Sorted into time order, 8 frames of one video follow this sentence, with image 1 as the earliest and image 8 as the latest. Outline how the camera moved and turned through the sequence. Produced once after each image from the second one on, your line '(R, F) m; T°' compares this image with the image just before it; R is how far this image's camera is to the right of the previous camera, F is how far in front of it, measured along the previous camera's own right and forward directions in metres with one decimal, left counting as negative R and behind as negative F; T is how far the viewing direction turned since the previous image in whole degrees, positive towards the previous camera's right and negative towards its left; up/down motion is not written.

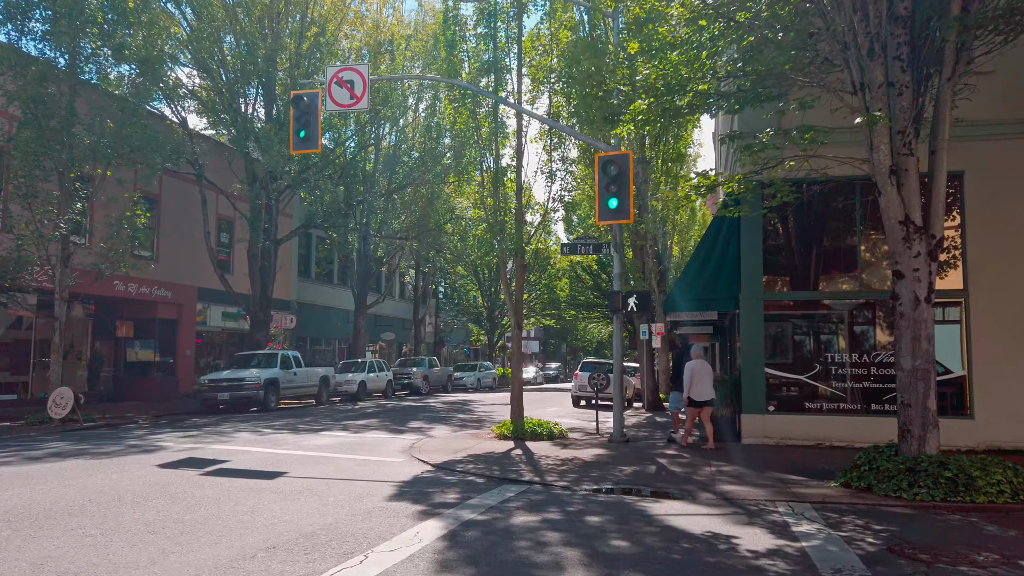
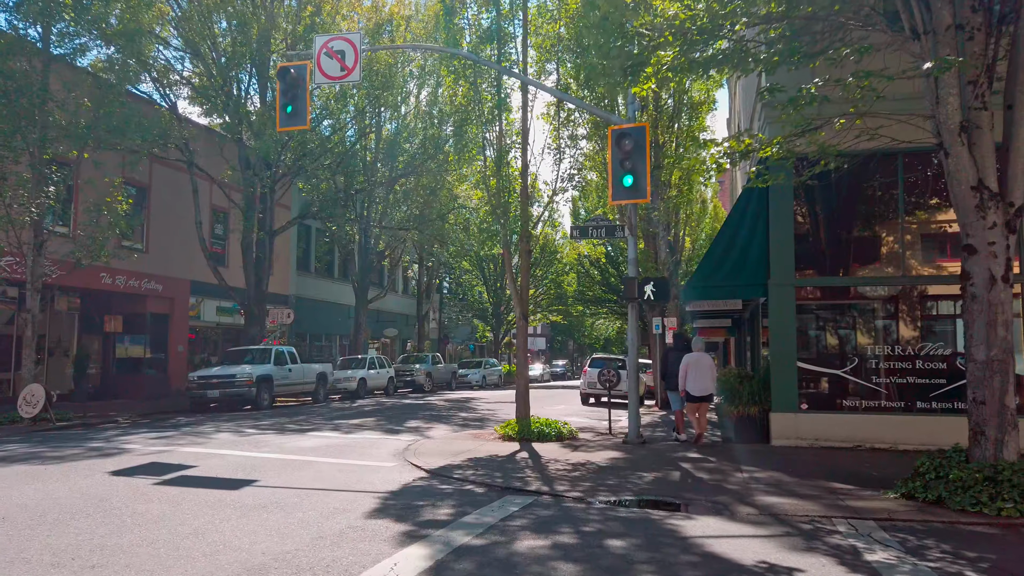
(0.0, +1.3) m; 0°
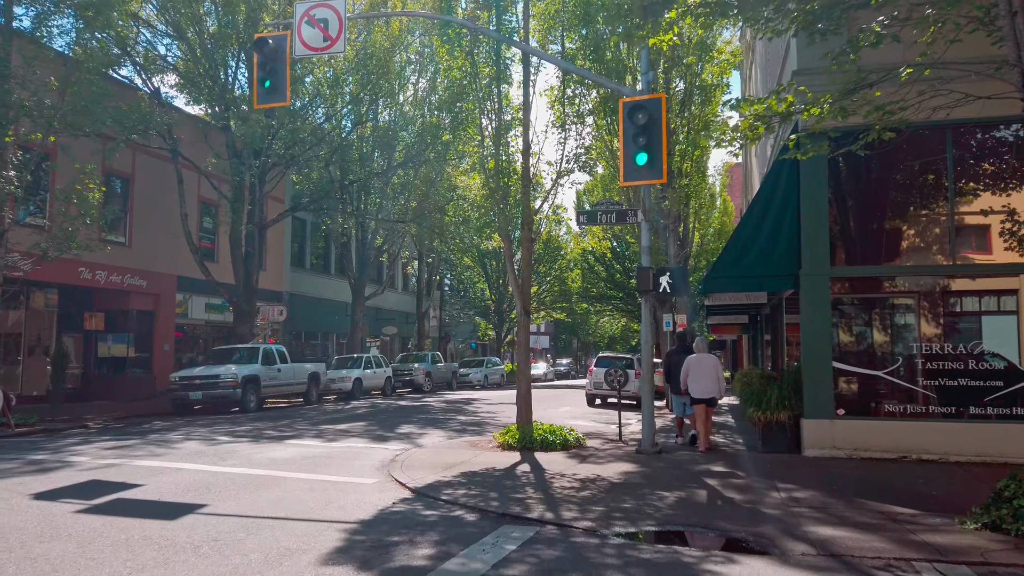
(+0.1, +1.3) m; 0°
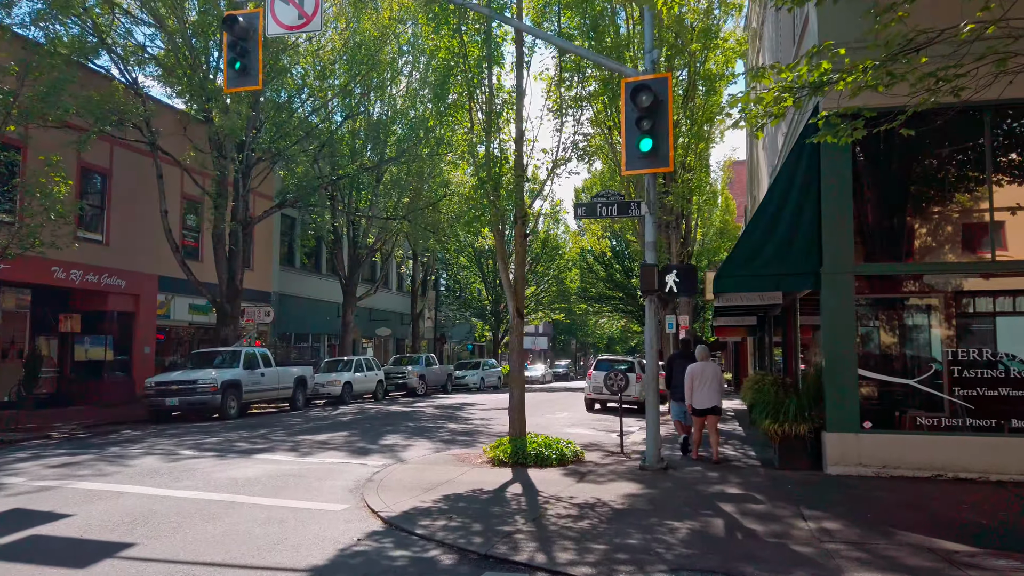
(+0.1, +1.1) m; 0°
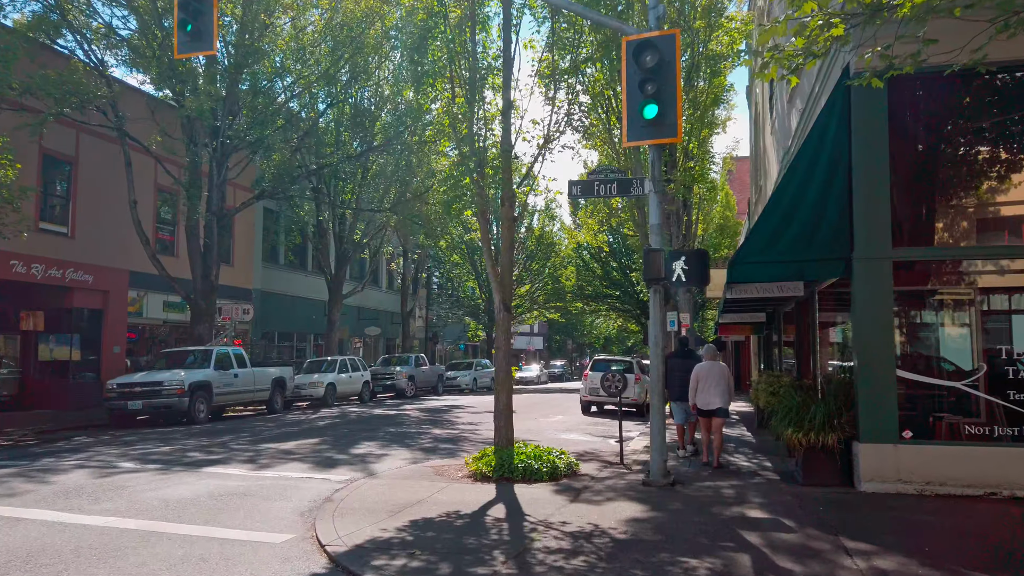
(+0.1, +1.4) m; 0°
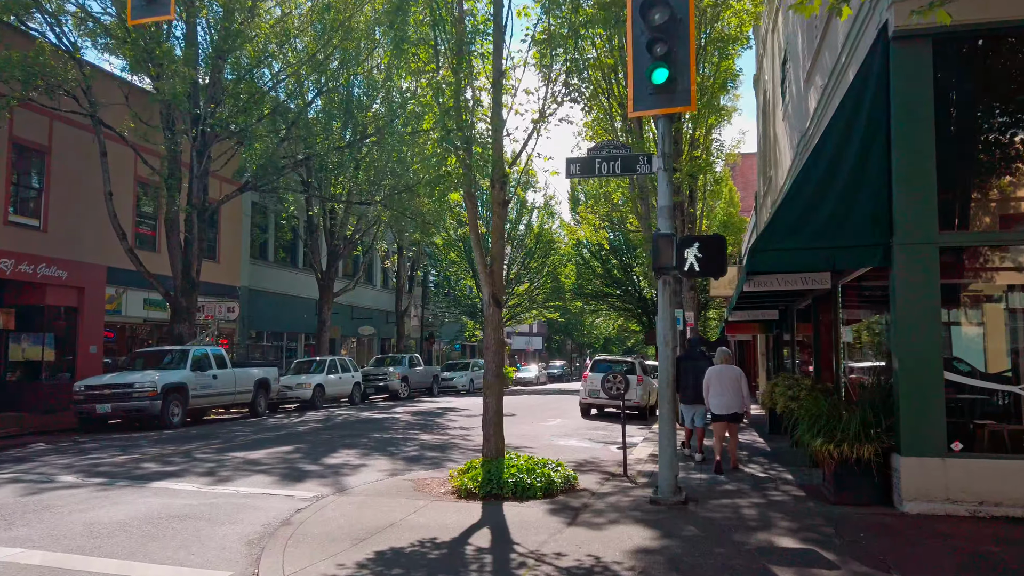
(+0.1, +1.1) m; 0°
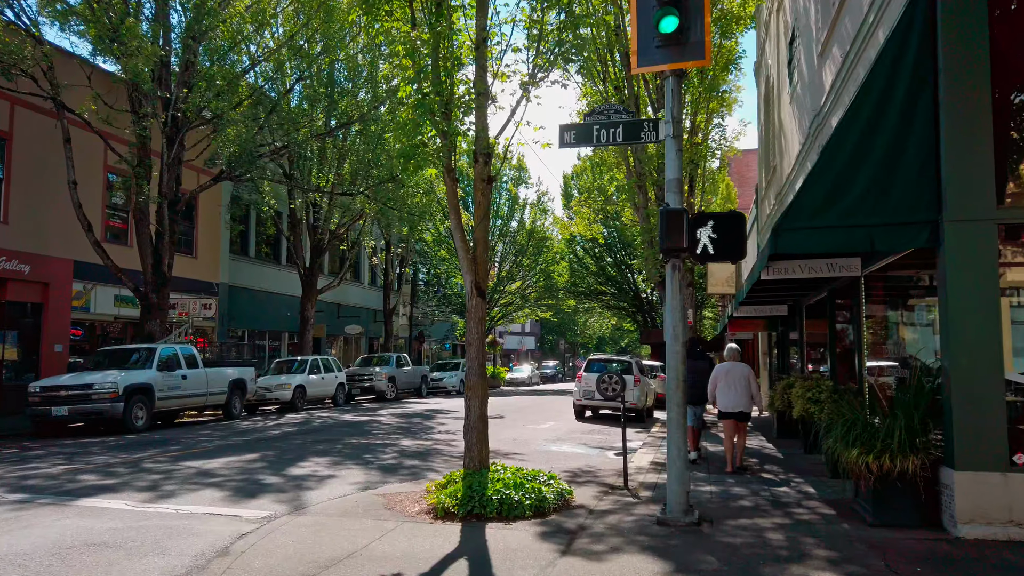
(+0.1, +1.1) m; +1°
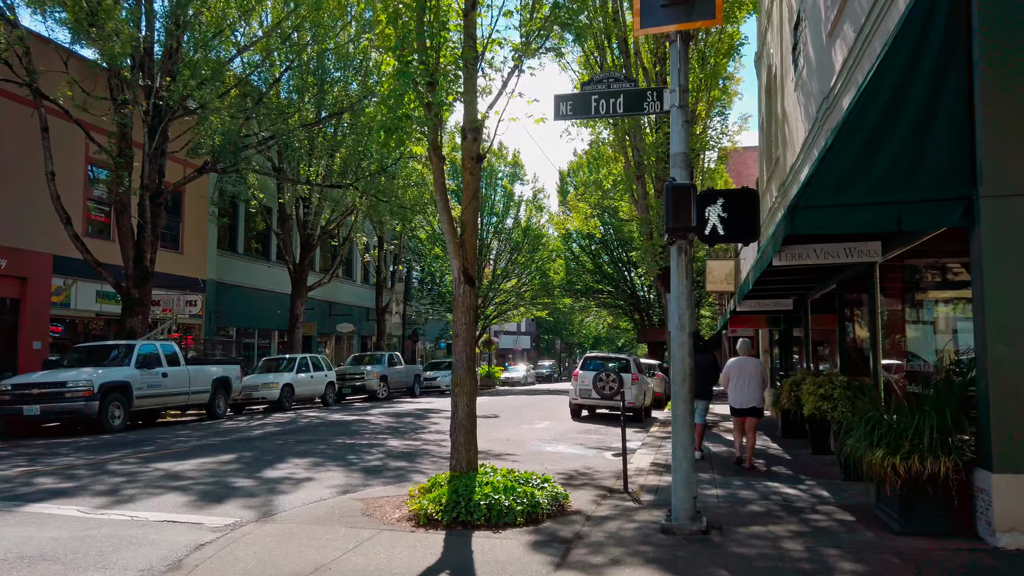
(+0.1, +0.6) m; 0°
